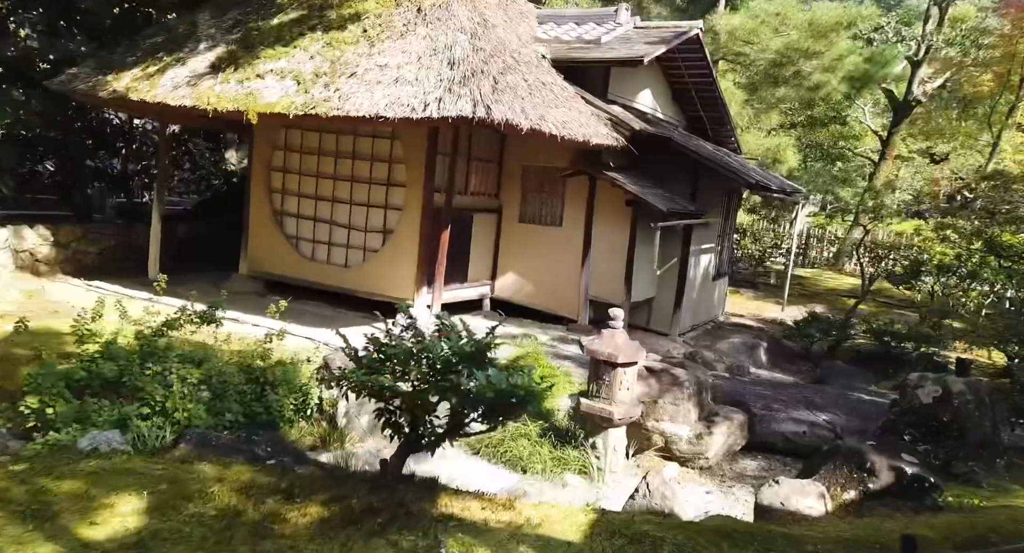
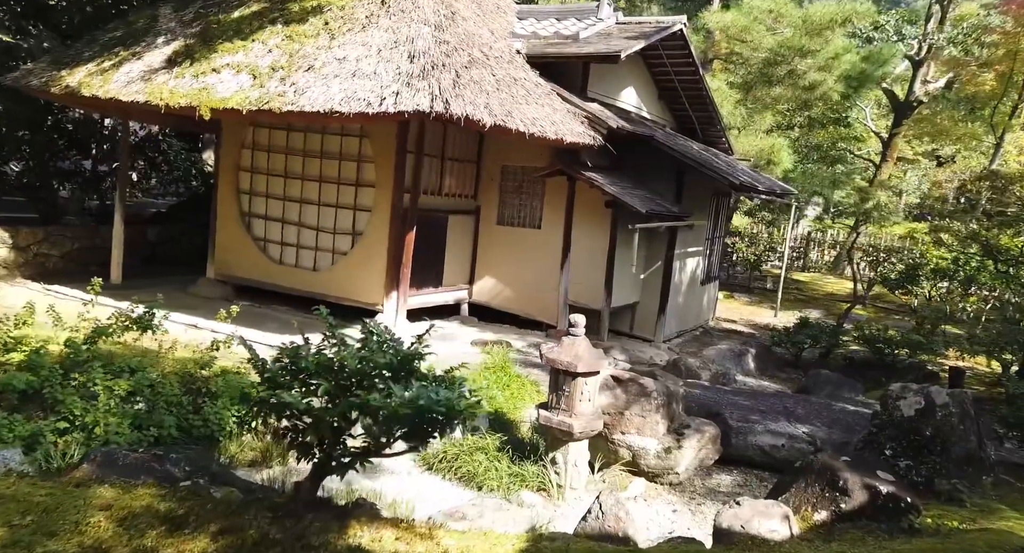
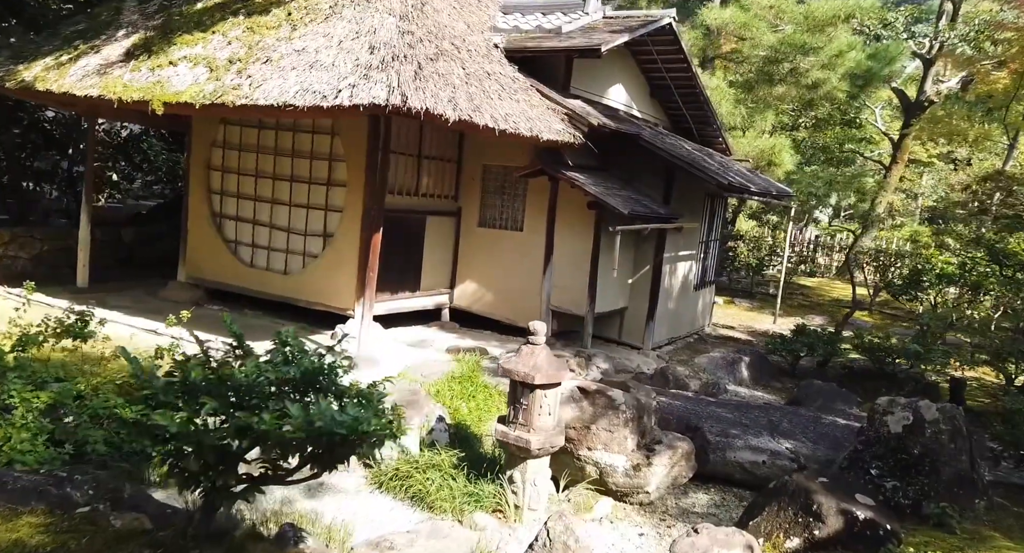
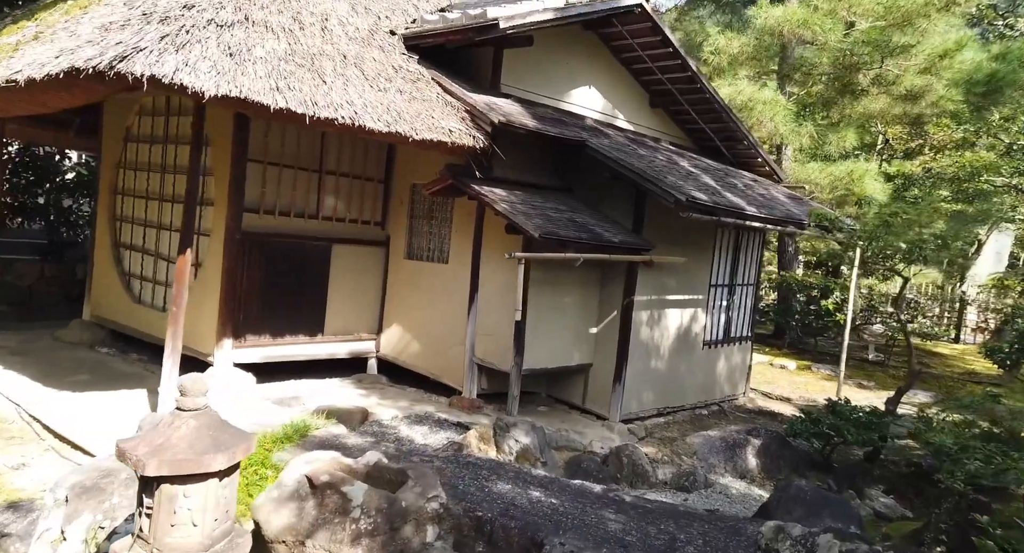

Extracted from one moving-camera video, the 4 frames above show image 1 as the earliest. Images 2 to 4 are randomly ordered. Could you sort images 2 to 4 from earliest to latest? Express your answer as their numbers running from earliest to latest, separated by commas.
2, 3, 4
